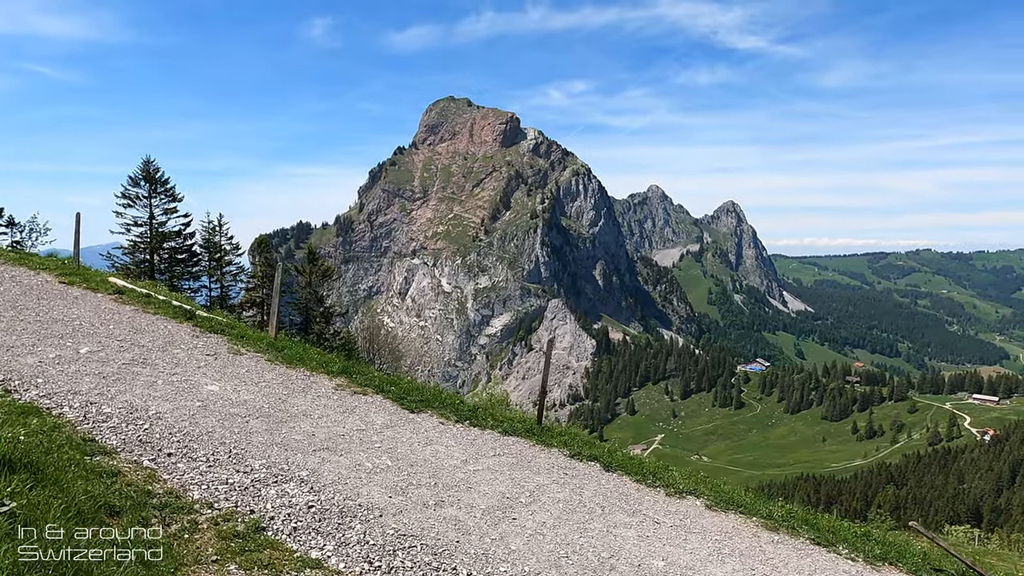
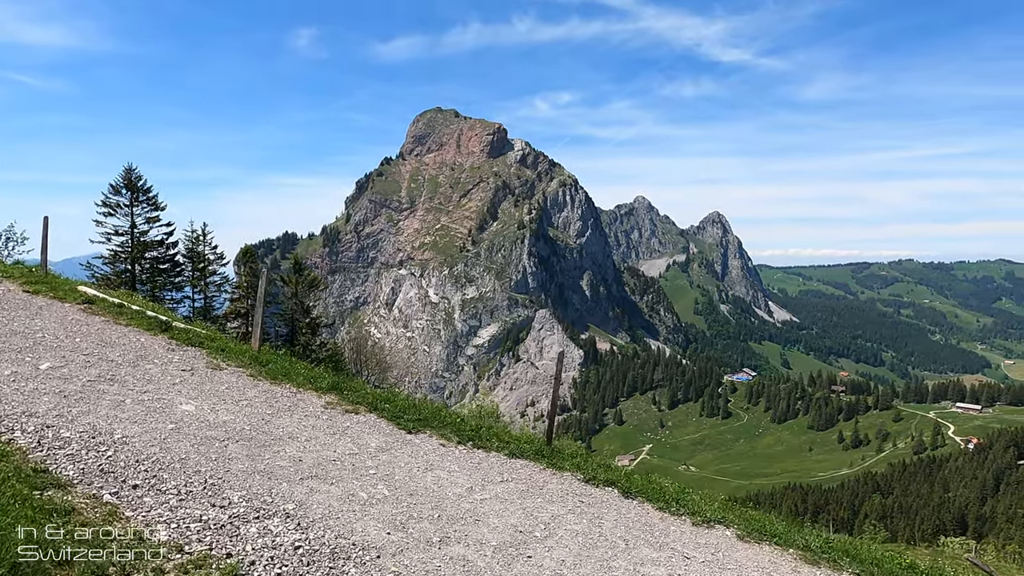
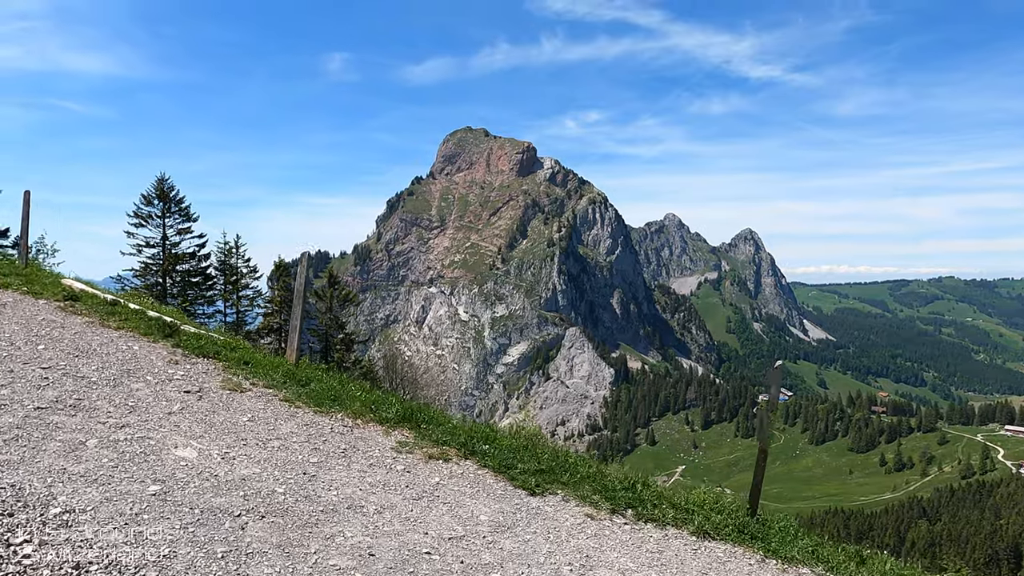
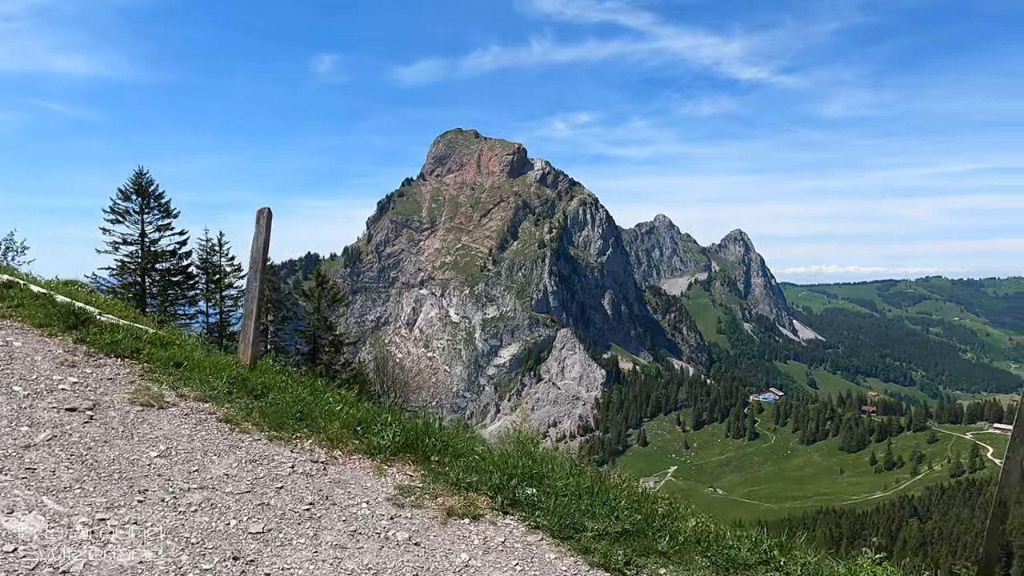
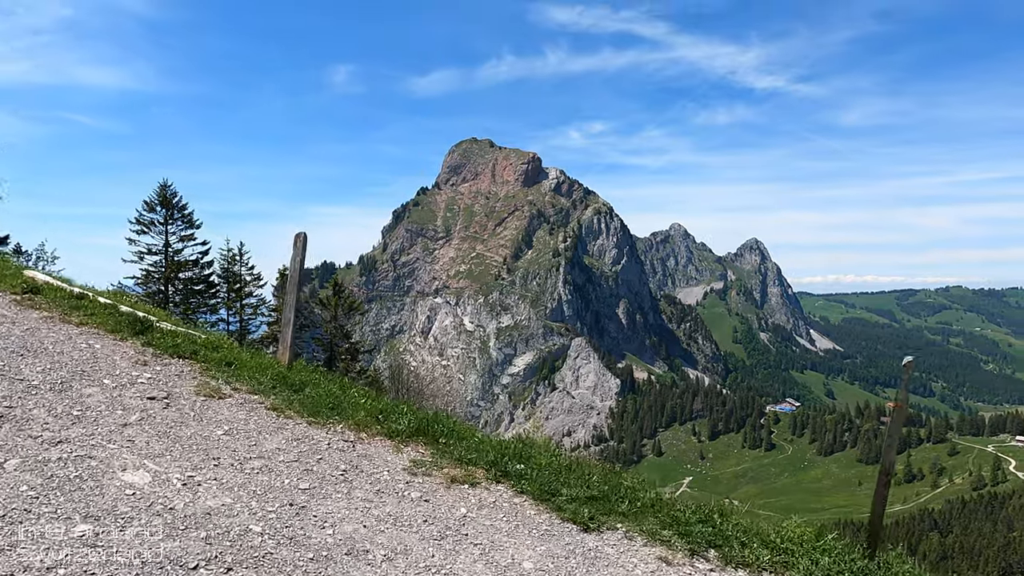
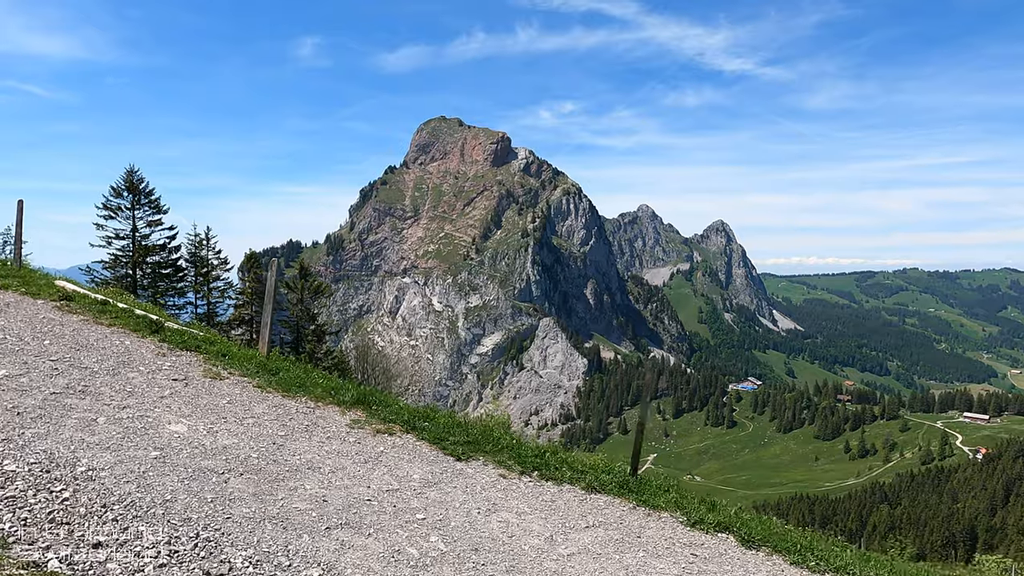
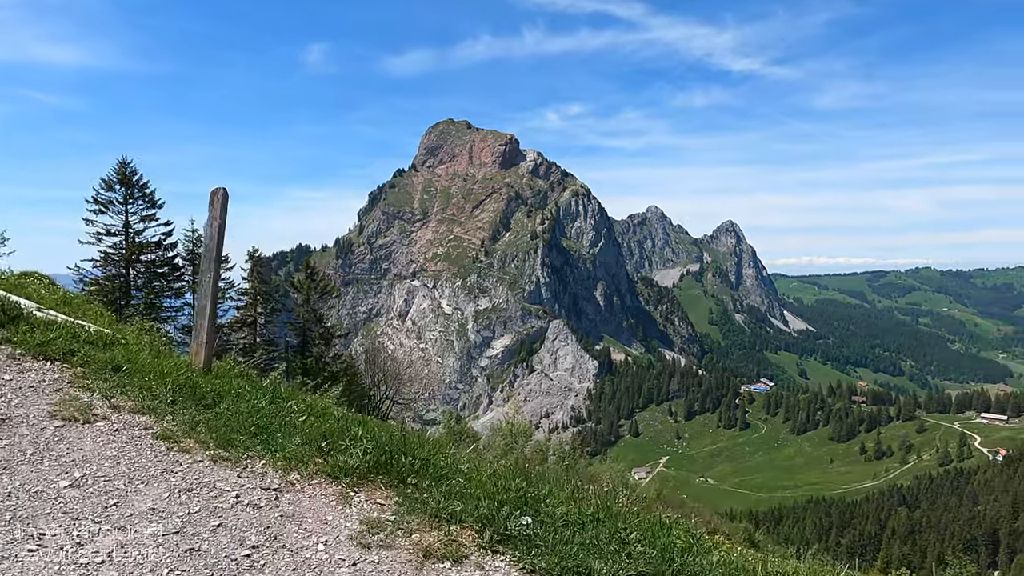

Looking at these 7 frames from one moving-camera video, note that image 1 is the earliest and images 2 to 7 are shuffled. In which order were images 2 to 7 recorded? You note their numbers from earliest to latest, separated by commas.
2, 6, 3, 5, 4, 7
